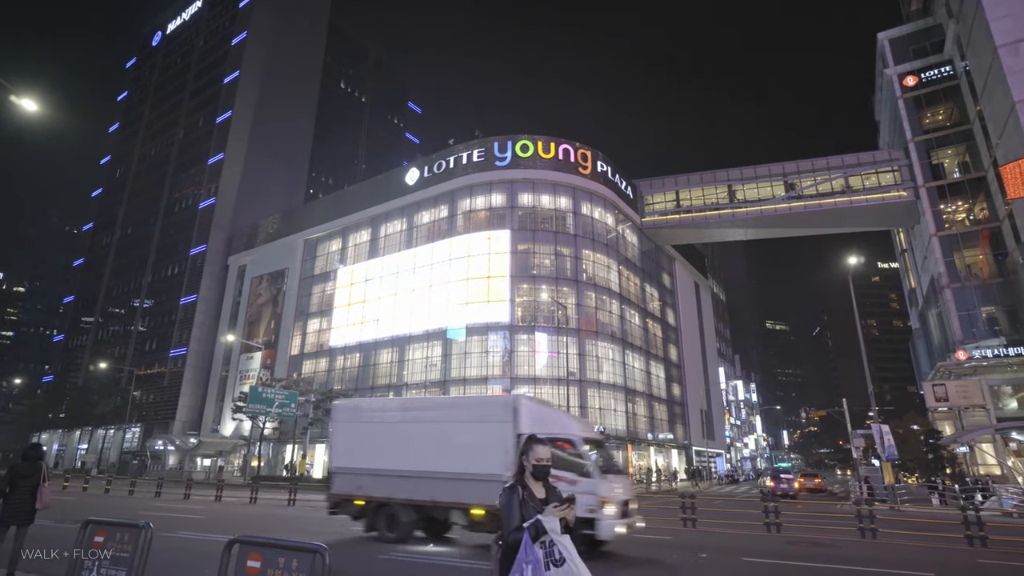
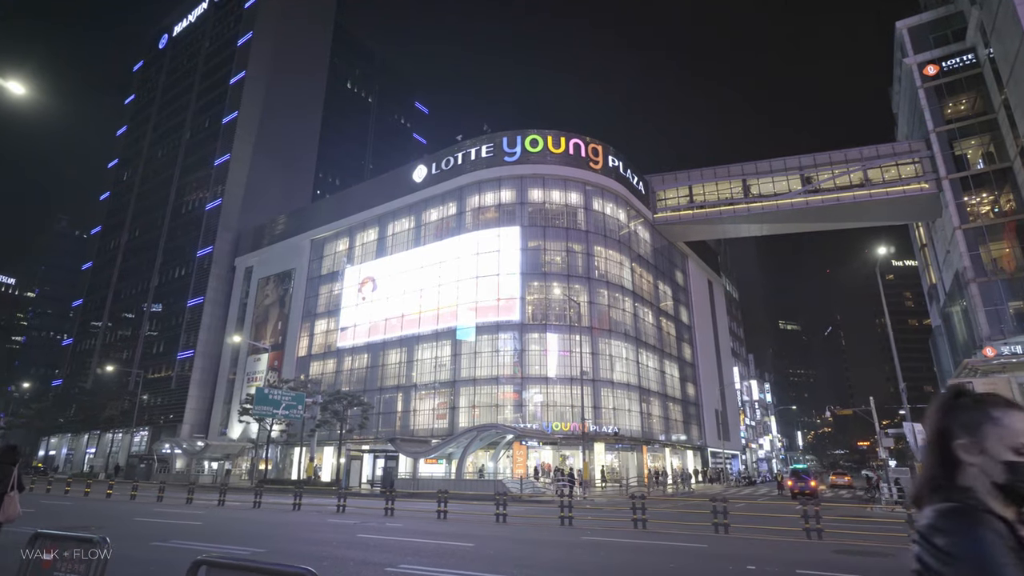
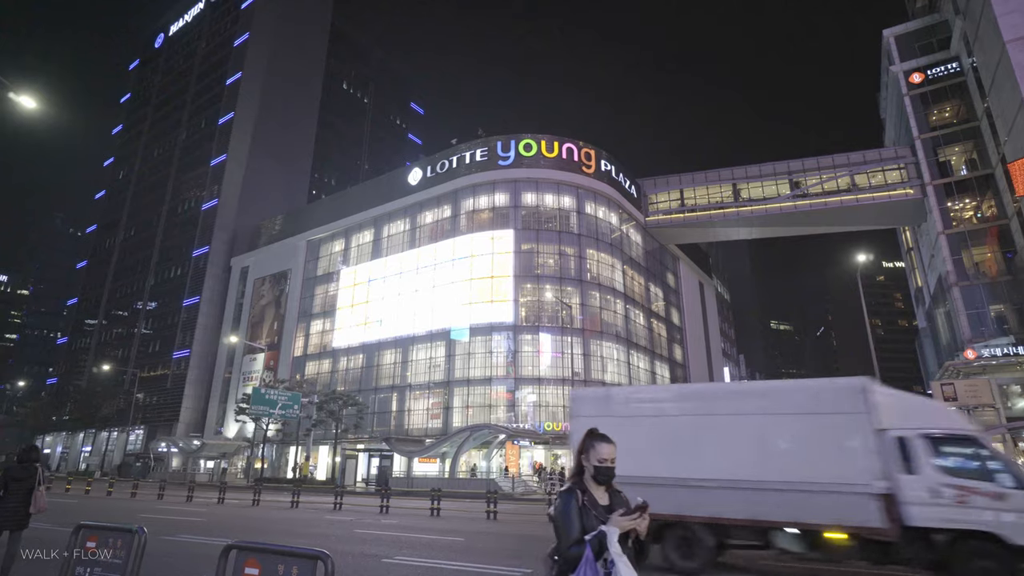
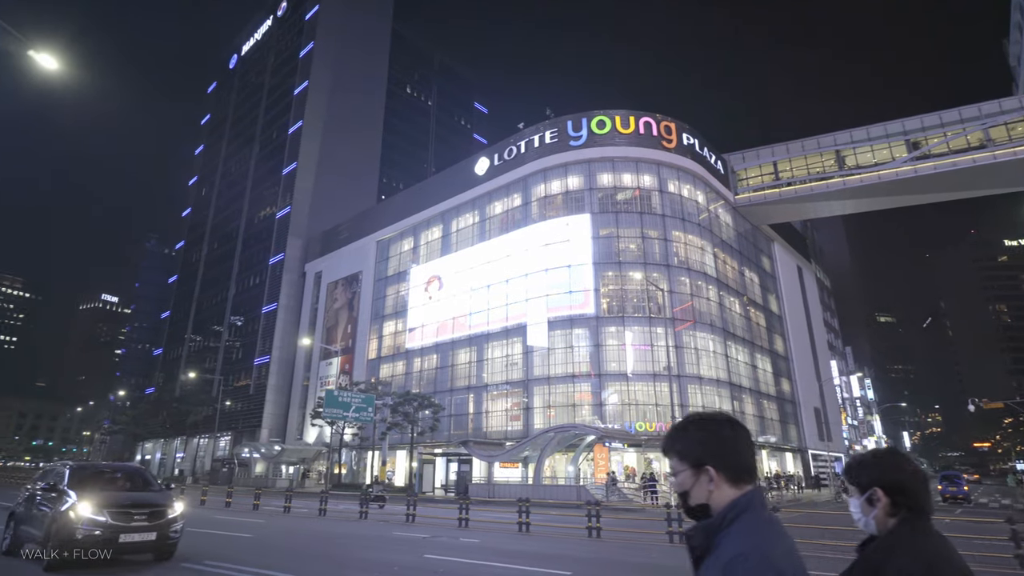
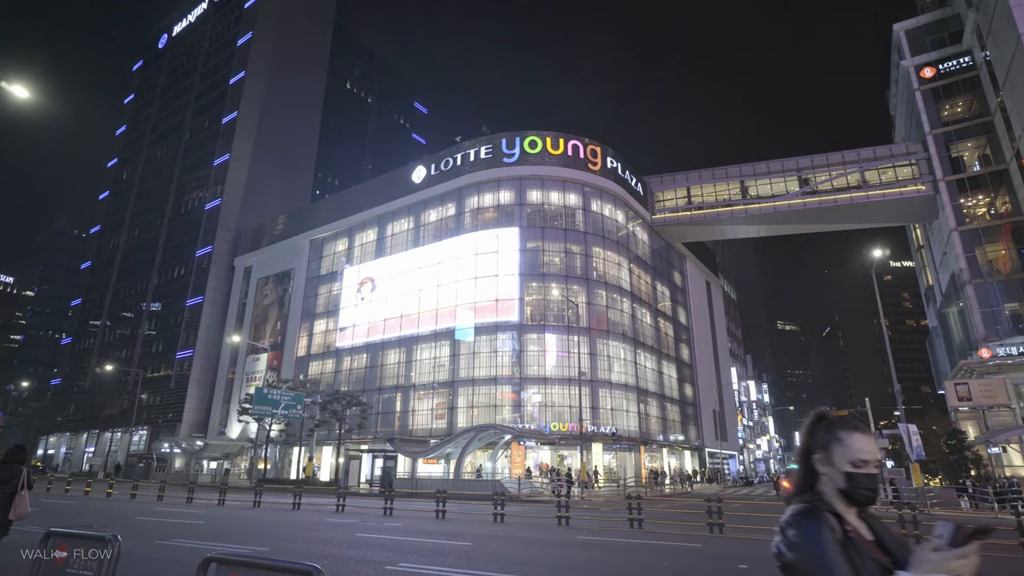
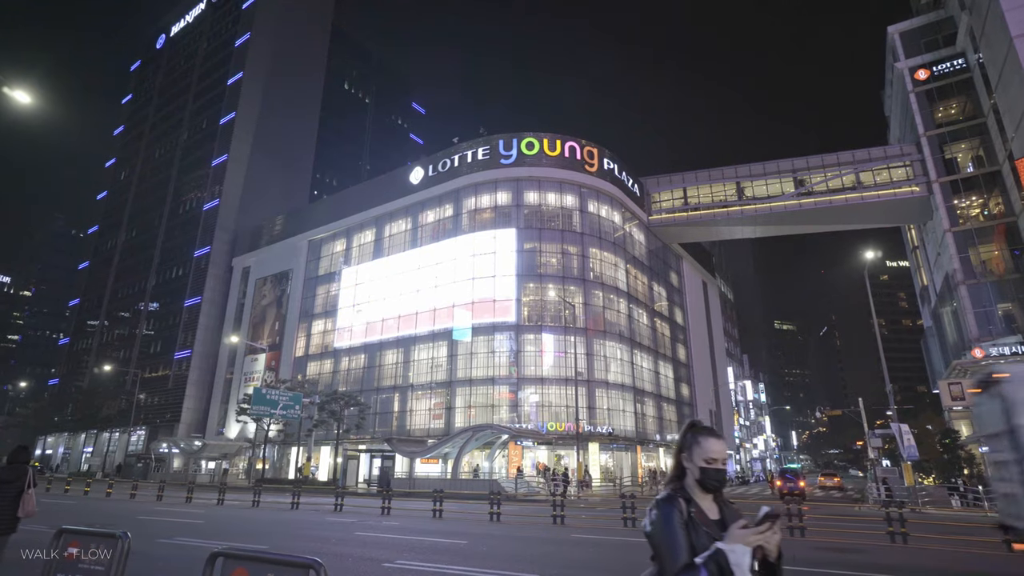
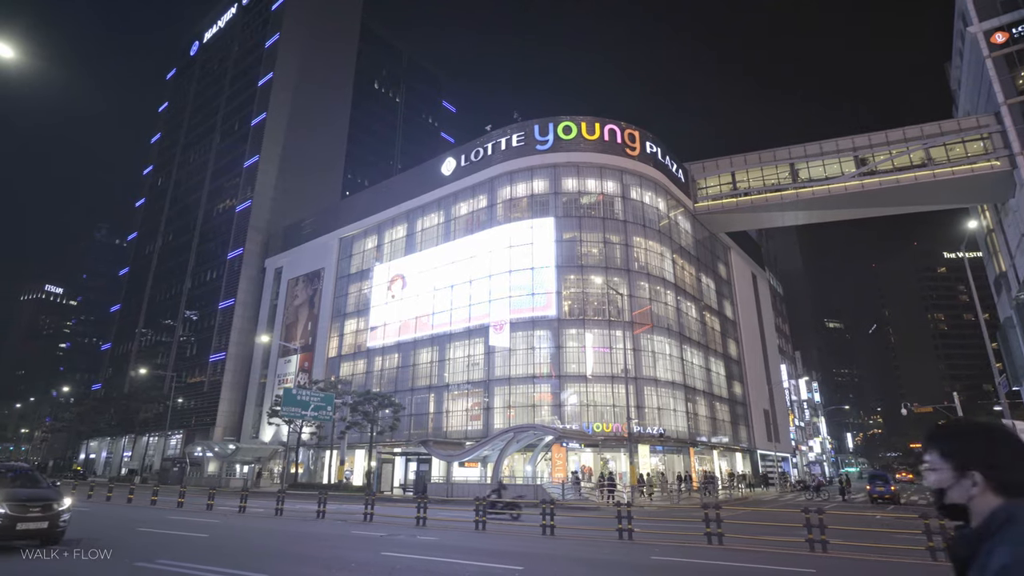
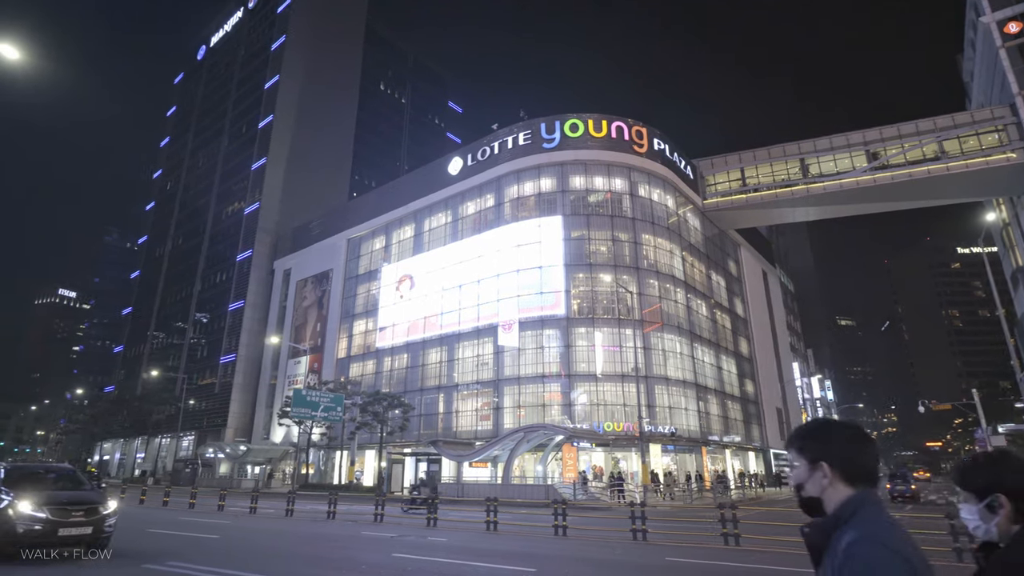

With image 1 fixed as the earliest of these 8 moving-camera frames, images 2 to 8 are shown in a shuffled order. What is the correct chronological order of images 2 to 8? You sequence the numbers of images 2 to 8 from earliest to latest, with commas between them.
3, 6, 5, 2, 7, 8, 4
